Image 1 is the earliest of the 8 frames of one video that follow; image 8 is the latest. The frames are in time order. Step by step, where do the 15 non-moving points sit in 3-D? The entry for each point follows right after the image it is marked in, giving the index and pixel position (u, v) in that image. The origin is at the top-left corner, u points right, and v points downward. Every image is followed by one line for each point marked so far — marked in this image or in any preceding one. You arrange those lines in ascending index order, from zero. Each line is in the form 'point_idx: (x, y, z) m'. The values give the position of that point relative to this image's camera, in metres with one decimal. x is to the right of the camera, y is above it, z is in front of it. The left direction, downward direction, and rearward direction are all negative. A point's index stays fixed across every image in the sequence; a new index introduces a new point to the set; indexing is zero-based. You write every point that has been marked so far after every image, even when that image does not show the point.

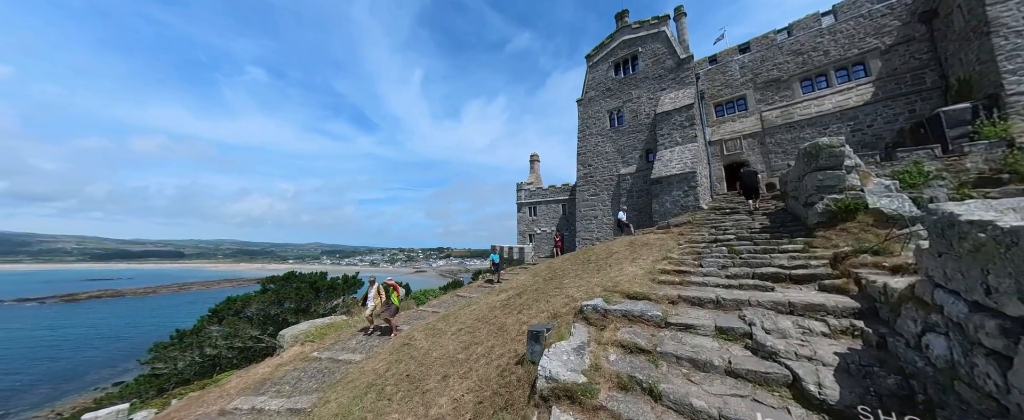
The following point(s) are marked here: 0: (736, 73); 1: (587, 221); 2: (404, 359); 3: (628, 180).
0: (+14.4, +8.8, +17.6) m
1: (+5.3, -0.8, +19.5) m
2: (-2.5, -3.5, +6.4) m
3: (+7.5, +1.9, +17.8) m
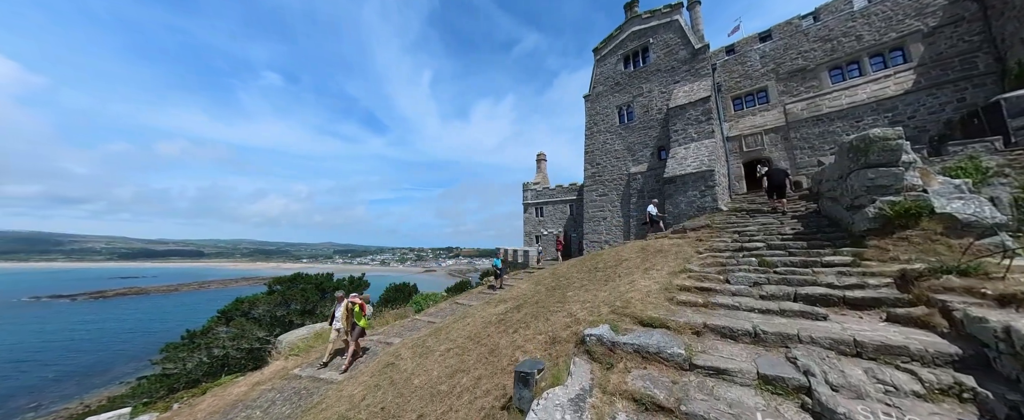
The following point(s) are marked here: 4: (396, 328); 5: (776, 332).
0: (+14.5, +8.7, +16.4) m
1: (+5.6, -0.9, +18.5) m
2: (-2.7, -3.6, +5.7) m
3: (+7.7, +1.9, +16.8) m
4: (-4.5, -4.6, +10.4) m
5: (+3.2, -1.5, +3.3) m
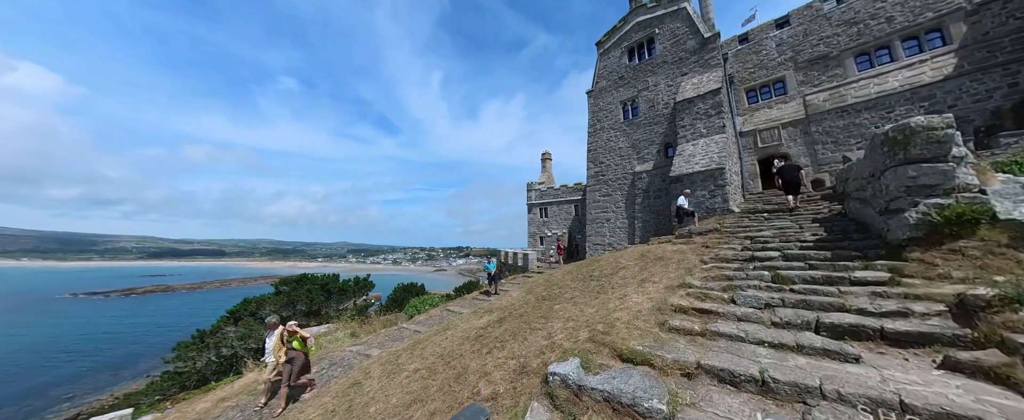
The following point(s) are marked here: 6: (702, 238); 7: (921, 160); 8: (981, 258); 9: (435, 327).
0: (+14.3, +8.7, +15.1) m
1: (+5.5, -1.0, +17.6) m
2: (-3.2, -3.7, +5.1) m
3: (+7.5, +1.8, +15.8) m
4: (-4.8, -4.7, +9.9) m
5: (+2.6, -1.6, +2.5) m
6: (+5.9, -0.9, +8.5) m
7: (+6.6, +0.8, +4.5) m
8: (+6.2, -0.6, +3.6) m
9: (-2.6, -4.0, +9.1) m
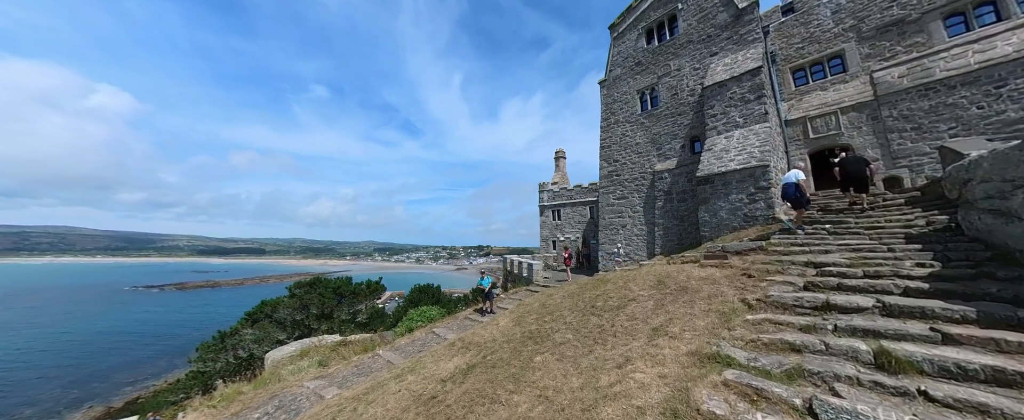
0: (+14.2, +8.5, +12.4) m
1: (+5.7, -1.2, +15.6) m
2: (-3.9, -4.1, +3.7) m
3: (+7.5, +1.6, +13.6) m
4: (-5.1, -5.1, +8.7) m
5: (+1.6, -1.9, +0.7) m
6: (+5.4, -1.2, +6.4) m
7: (+5.8, +0.5, +2.3) m
8: (+5.3, -1.0, +1.6) m
9: (-3.0, -4.3, +7.7) m
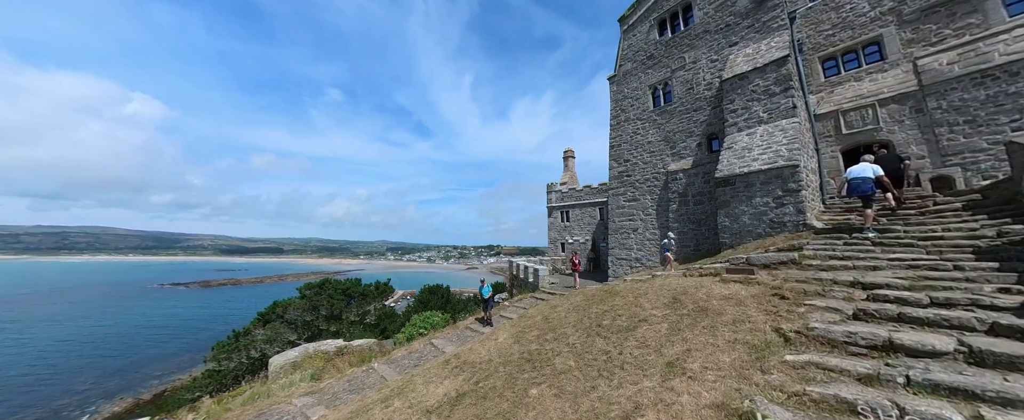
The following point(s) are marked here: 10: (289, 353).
0: (+14.3, +8.4, +11.2) m
1: (+5.9, -1.4, +14.8) m
2: (-4.1, -4.3, +3.2) m
3: (+7.7, +1.4, +12.7) m
4: (-5.1, -5.3, +8.3) m
5: (+1.3, -2.1, +0.1) m
6: (+5.3, -1.4, +5.6) m
7: (+5.5, +0.3, +1.5) m
8: (+5.1, -1.1, +0.7) m
9: (-3.0, -4.5, +7.2) m
10: (-8.6, -5.6, +10.8) m
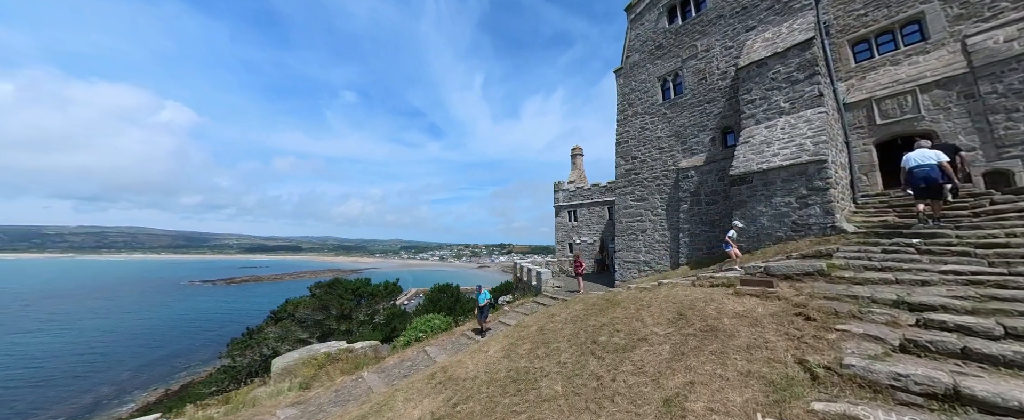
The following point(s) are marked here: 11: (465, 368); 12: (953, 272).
0: (+14.1, +8.4, +10.0) m
1: (+6.0, -1.4, +13.9) m
2: (-4.5, -4.5, +2.9) m
3: (+7.7, +1.4, +11.8) m
4: (-5.3, -5.4, +7.9) m
5: (+0.8, -2.2, -0.5) m
6: (+5.0, -1.4, +4.9) m
7: (+5.0, +0.3, +0.7) m
8: (+4.5, -1.2, 0.0) m
9: (-3.3, -4.6, +6.8) m
10: (-8.6, -5.7, +10.6) m
11: (-1.1, -3.9, +6.8) m
12: (+6.8, -1.0, +4.2) m
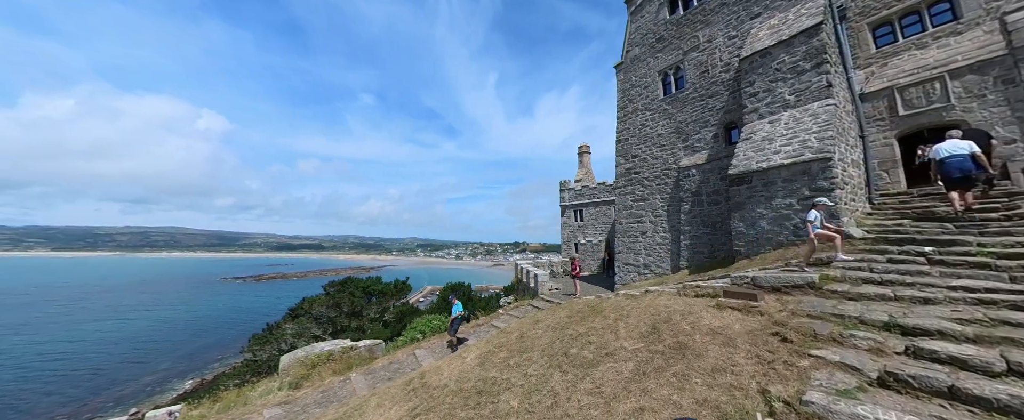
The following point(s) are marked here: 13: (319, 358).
0: (+13.6, +8.4, +9.0) m
1: (+5.7, -1.4, +13.4) m
2: (-5.2, -4.6, +3.0) m
3: (+7.3, +1.4, +11.2) m
4: (-5.8, -5.5, +8.0) m
5: (-0.2, -2.4, -0.8) m
6: (+4.3, -1.5, +4.4) m
7: (+4.1, +0.1, +0.3) m
8: (+3.6, -1.3, -0.4) m
9: (-3.8, -4.8, +6.8) m
10: (-9.0, -5.8, +10.9) m
11: (-1.7, -4.0, +6.6) m
12: (+6.1, -1.0, +3.7) m
13: (-7.3, -5.6, +10.4) m
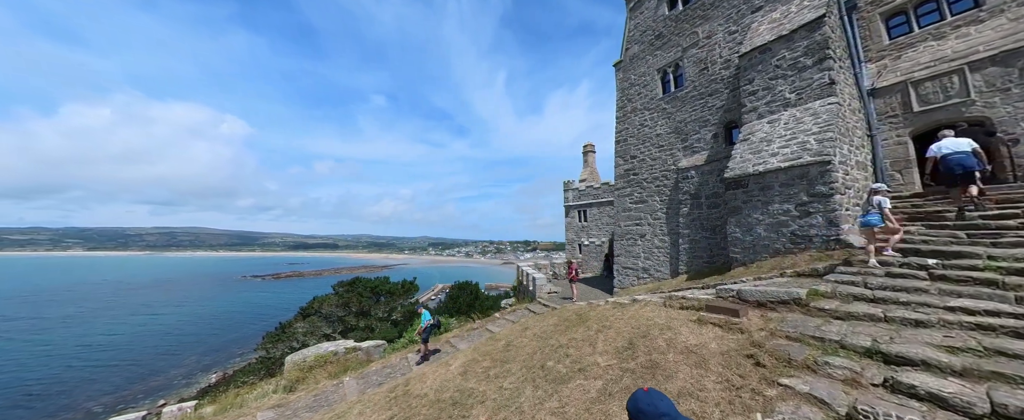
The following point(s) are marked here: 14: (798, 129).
0: (+13.2, +8.4, +8.4) m
1: (+5.6, -1.5, +13.1) m
2: (-5.8, -4.9, +3.1) m
3: (+7.0, +1.3, +10.8) m
4: (-6.2, -5.7, +8.2) m
5: (-0.9, -2.6, -0.8) m
6: (+3.8, -1.7, +4.1) m
7: (+3.4, -0.1, 0.0) m
8: (+2.9, -1.5, -0.7) m
9: (-4.2, -5.0, +6.9) m
10: (-9.2, -6.0, +11.1) m
11: (-2.1, -4.2, +6.6) m
12: (+5.5, -1.2, +3.3) m
13: (-7.5, -5.8, +10.6) m
14: (+7.4, +2.1, +7.1) m
